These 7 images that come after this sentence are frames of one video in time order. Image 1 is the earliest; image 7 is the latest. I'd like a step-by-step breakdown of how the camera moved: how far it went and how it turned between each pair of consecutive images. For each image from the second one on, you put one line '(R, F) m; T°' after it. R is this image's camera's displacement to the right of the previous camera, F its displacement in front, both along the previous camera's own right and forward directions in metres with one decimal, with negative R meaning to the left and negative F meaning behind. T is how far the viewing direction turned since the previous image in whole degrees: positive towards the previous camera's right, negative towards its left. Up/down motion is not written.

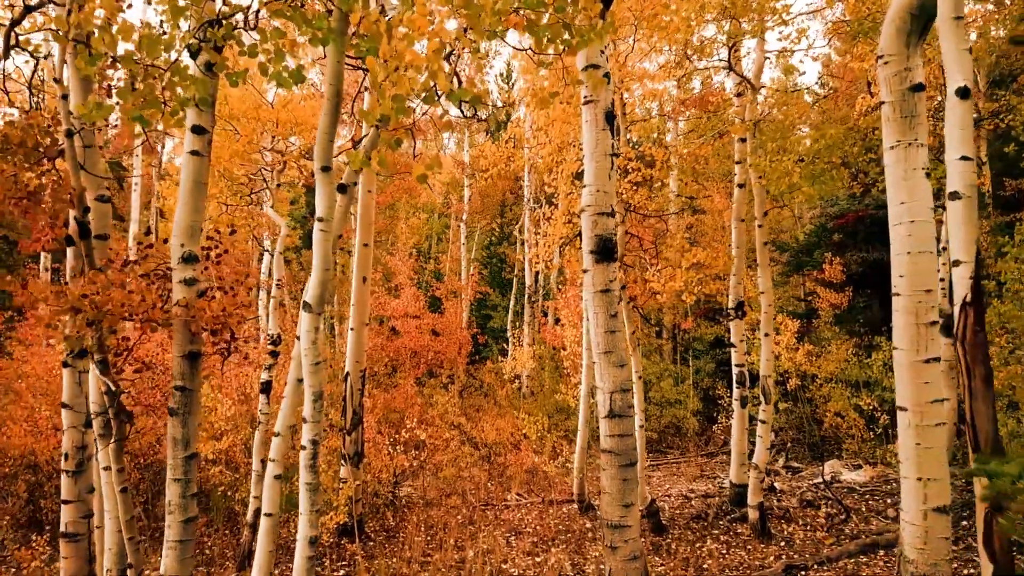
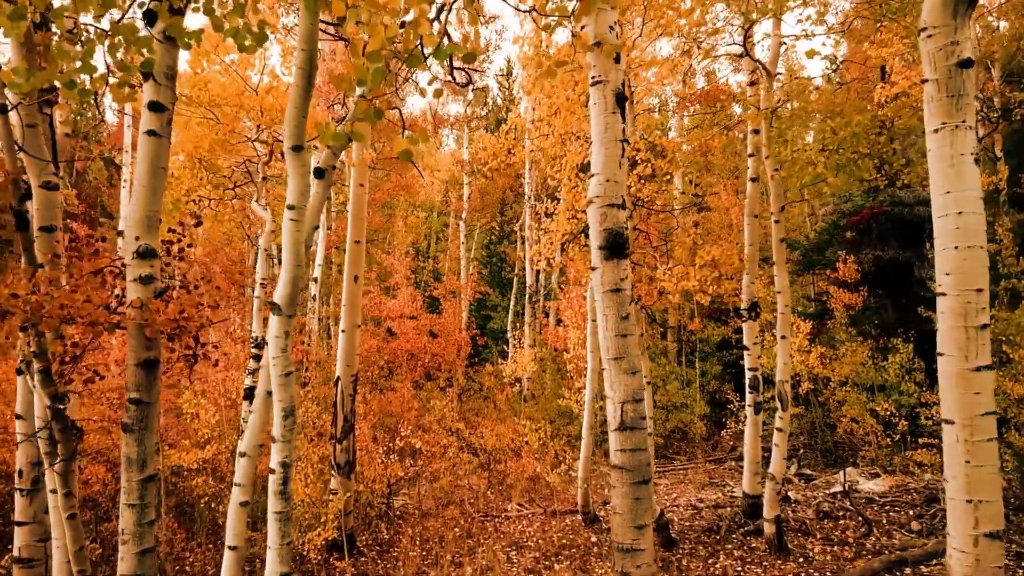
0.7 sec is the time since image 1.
(0.0, +0.5) m; 0°
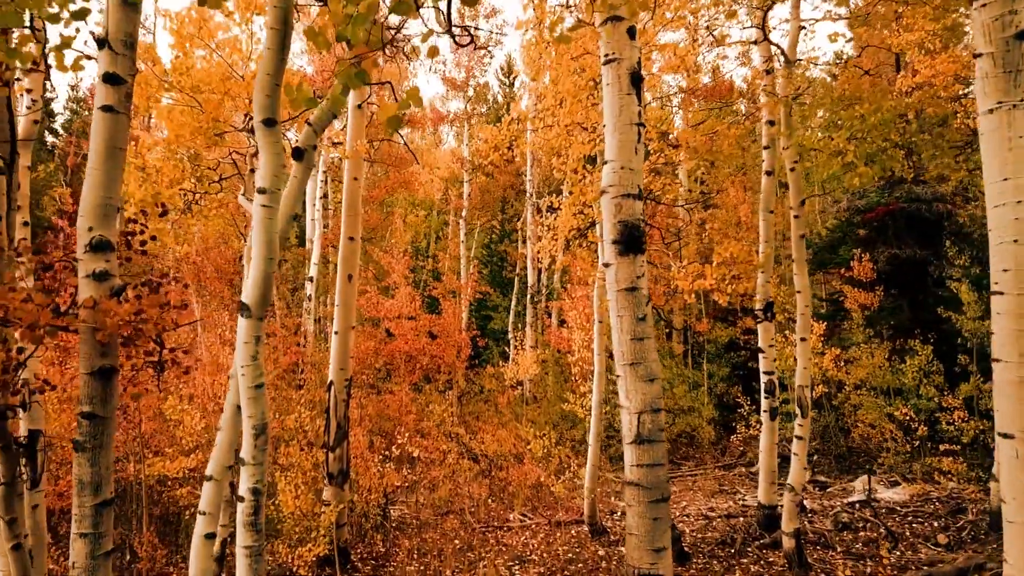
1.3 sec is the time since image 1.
(0.0, +0.4) m; 0°
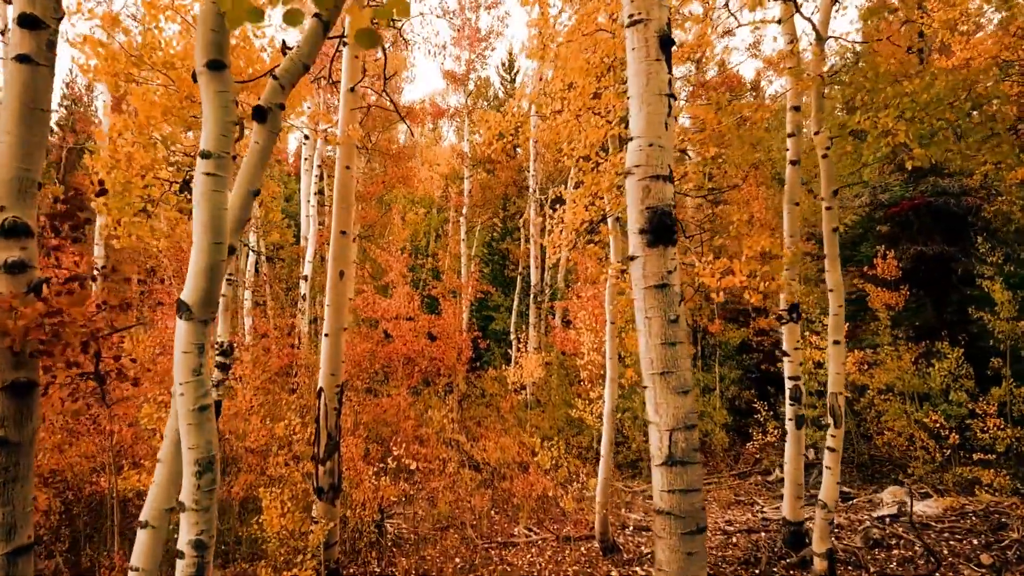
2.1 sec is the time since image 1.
(-0.1, +0.6) m; 0°
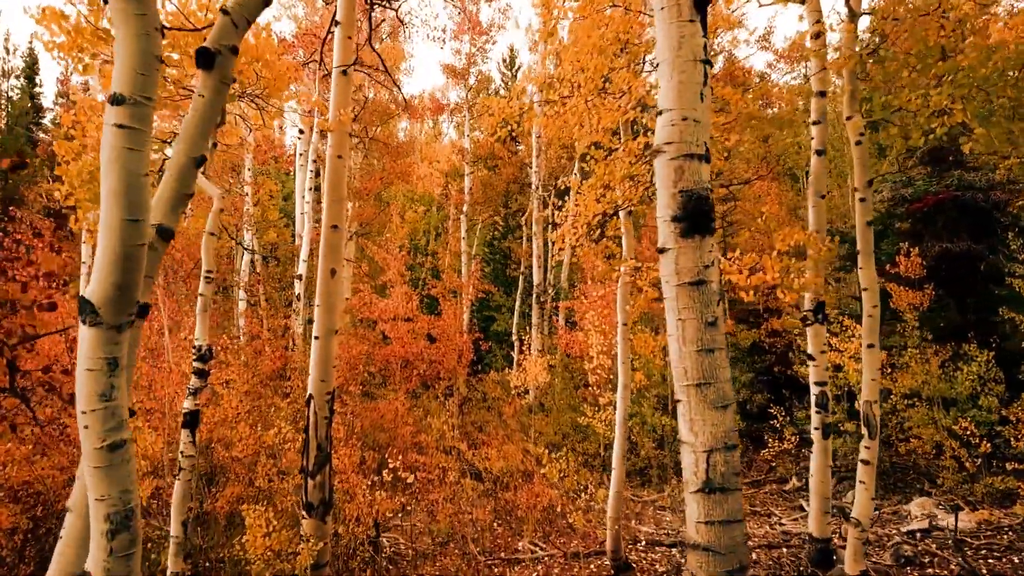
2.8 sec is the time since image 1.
(-0.1, +0.5) m; 0°
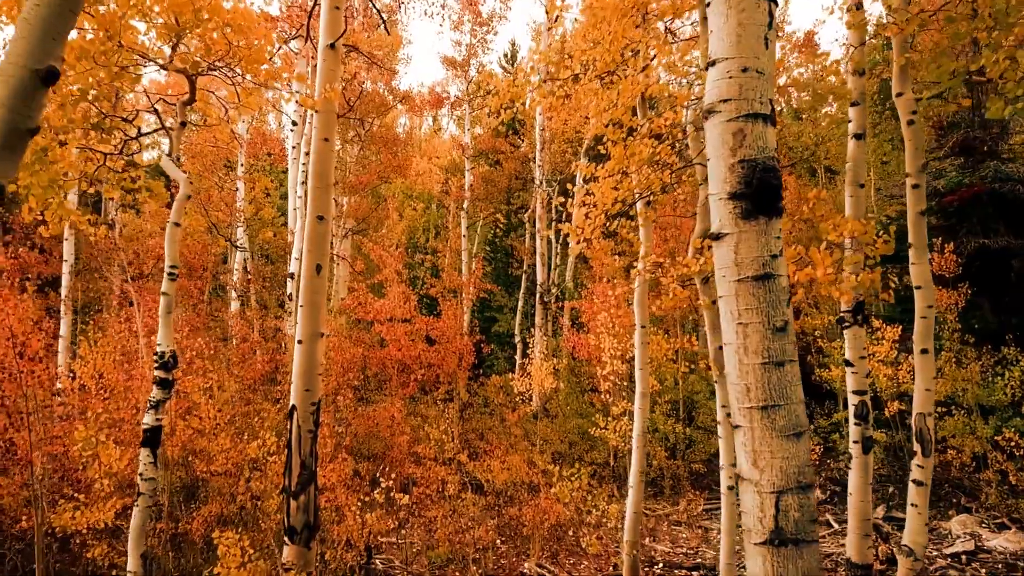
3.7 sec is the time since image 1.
(-0.1, +0.7) m; 0°
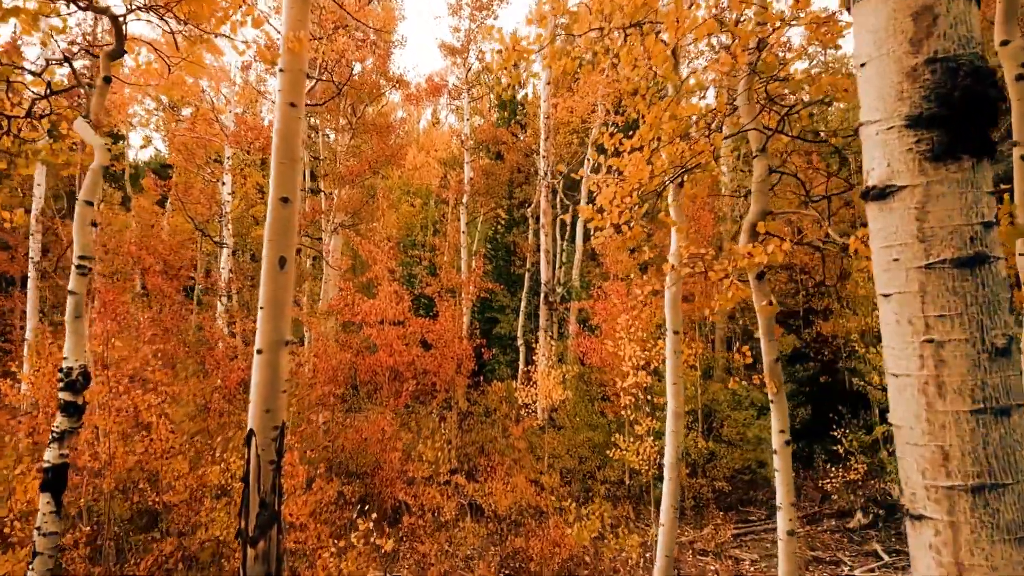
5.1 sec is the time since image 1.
(-0.1, +1.1) m; 0°
